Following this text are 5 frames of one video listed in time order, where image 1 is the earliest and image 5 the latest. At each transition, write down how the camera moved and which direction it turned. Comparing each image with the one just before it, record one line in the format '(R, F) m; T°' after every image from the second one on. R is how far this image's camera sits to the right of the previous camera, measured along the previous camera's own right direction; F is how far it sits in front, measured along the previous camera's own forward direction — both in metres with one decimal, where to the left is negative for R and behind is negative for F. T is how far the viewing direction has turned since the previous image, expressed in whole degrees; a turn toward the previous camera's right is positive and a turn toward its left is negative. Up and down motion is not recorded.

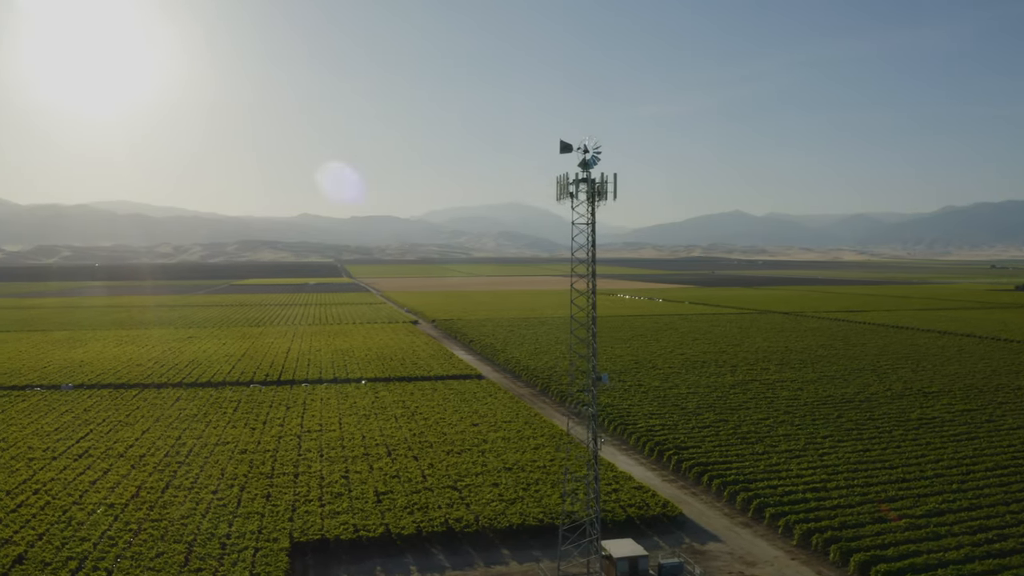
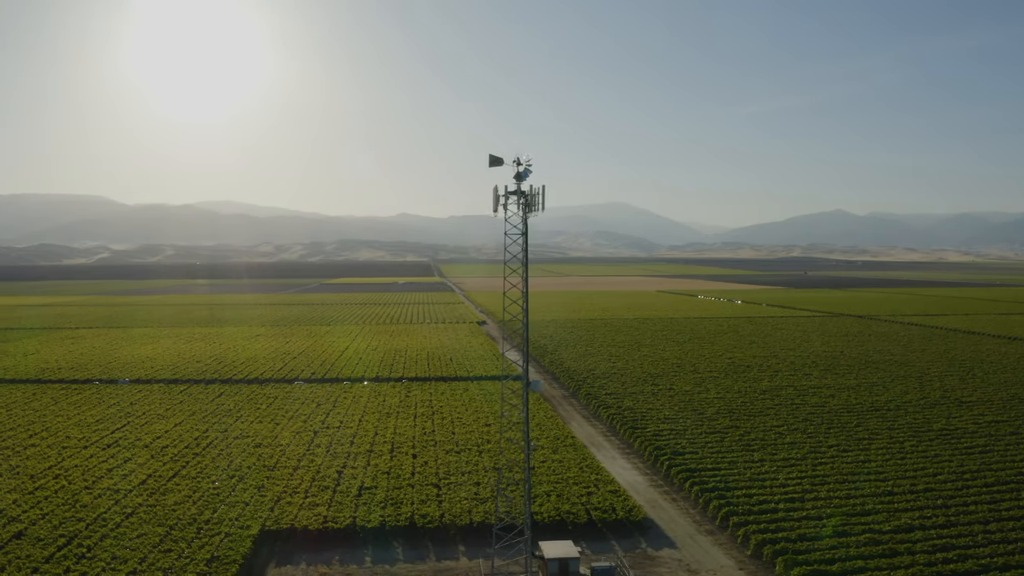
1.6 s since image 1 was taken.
(+3.2, -0.7) m; -8°
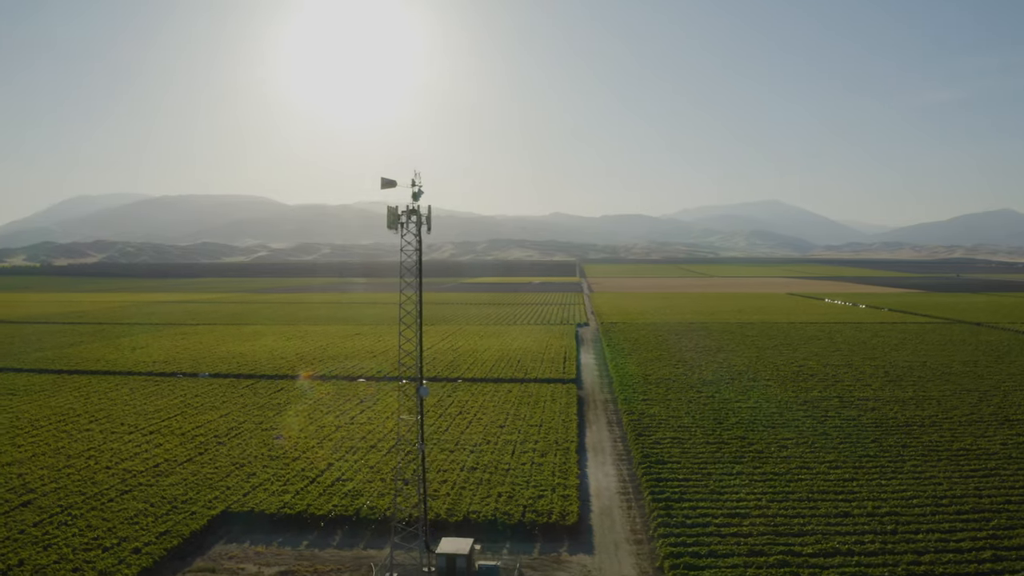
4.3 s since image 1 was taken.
(+5.7, -0.6) m; -14°
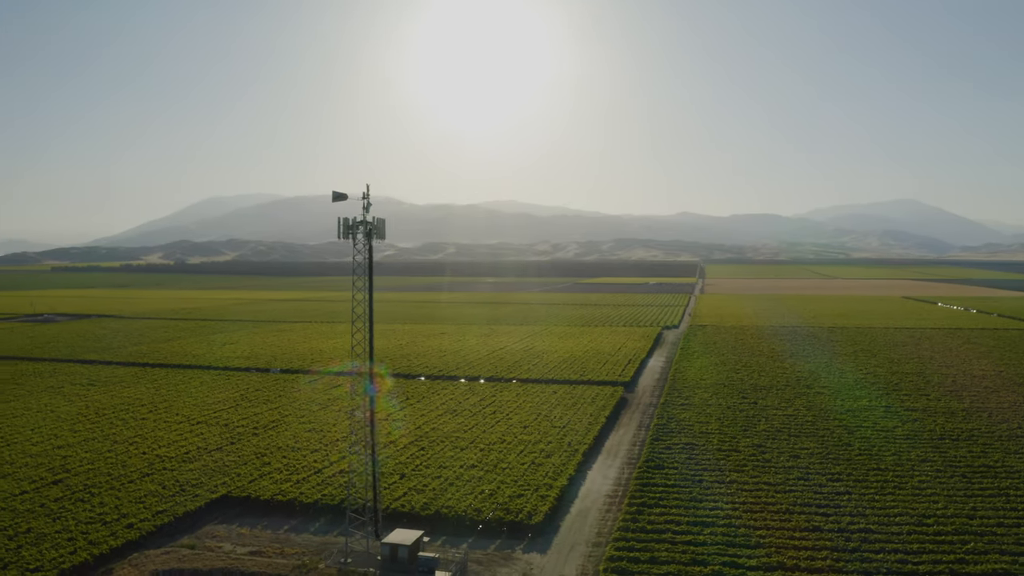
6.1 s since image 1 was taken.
(+4.5, -0.3) m; -11°
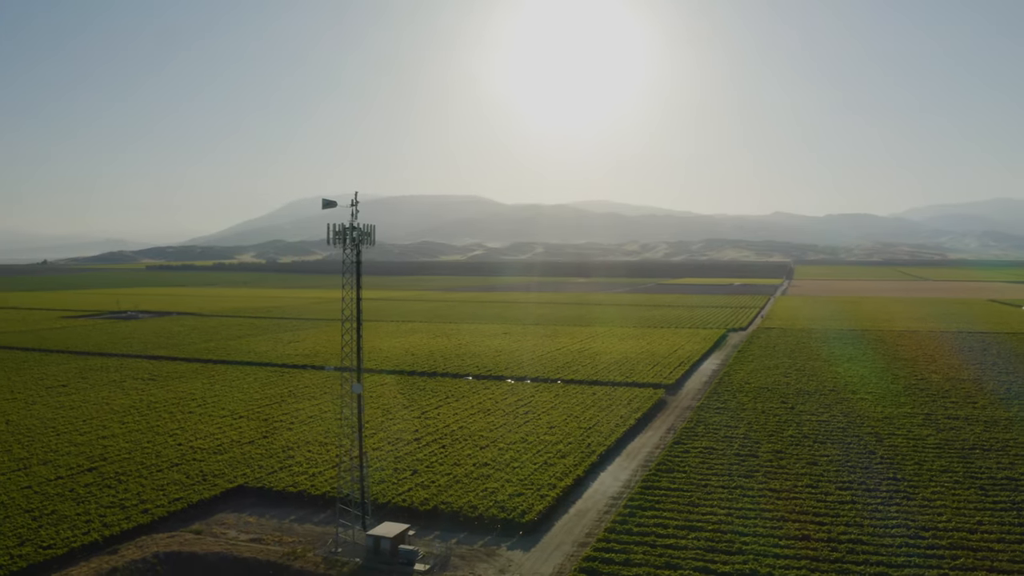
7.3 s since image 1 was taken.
(+2.8, -0.2) m; -7°
